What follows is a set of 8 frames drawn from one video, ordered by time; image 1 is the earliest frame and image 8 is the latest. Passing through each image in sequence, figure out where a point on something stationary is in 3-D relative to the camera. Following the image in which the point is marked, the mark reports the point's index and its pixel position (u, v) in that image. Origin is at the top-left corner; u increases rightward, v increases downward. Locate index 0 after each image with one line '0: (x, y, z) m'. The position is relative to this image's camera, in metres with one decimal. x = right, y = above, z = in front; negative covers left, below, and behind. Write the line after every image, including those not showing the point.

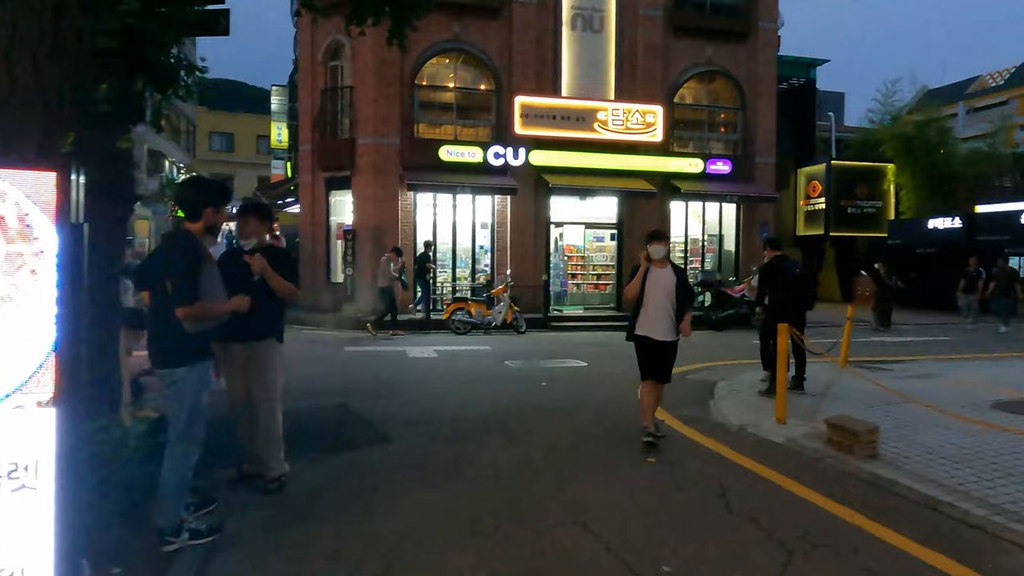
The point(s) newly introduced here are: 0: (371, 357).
0: (-2.6, -1.3, +12.3) m
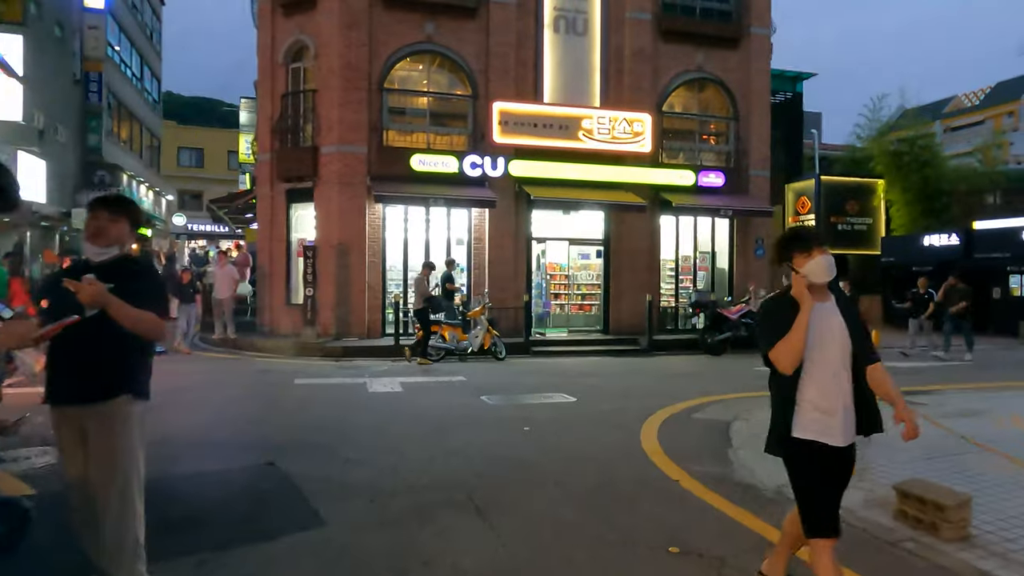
0: (-3.0, -1.6, +10.5) m
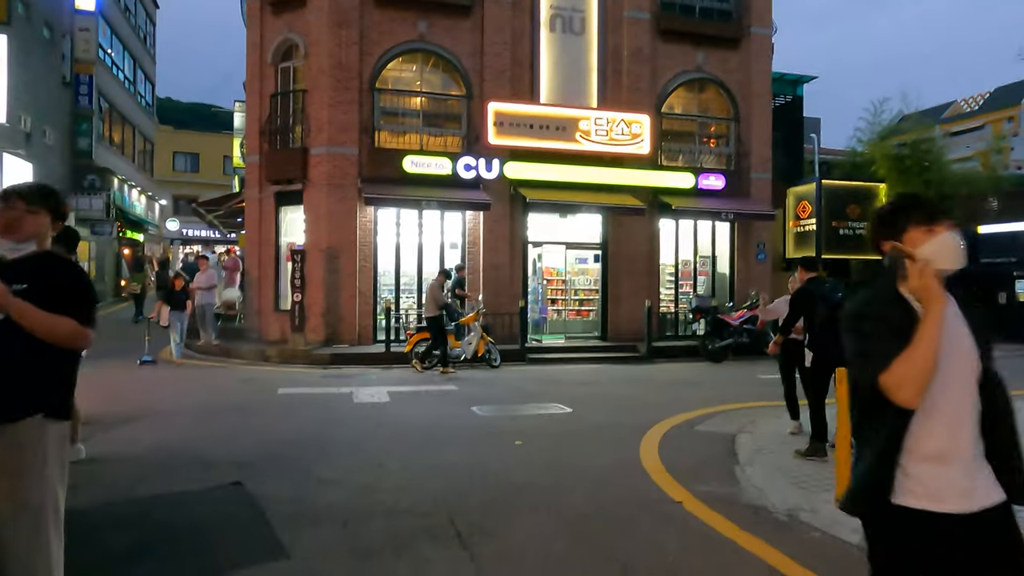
0: (-3.1, -1.7, +10.0) m
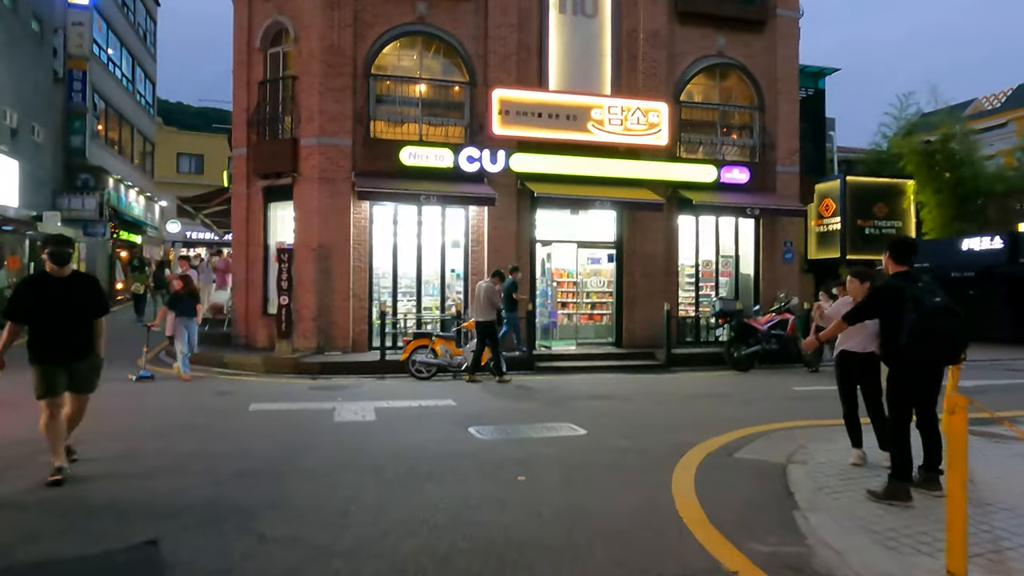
0: (-3.0, -1.7, +8.7) m
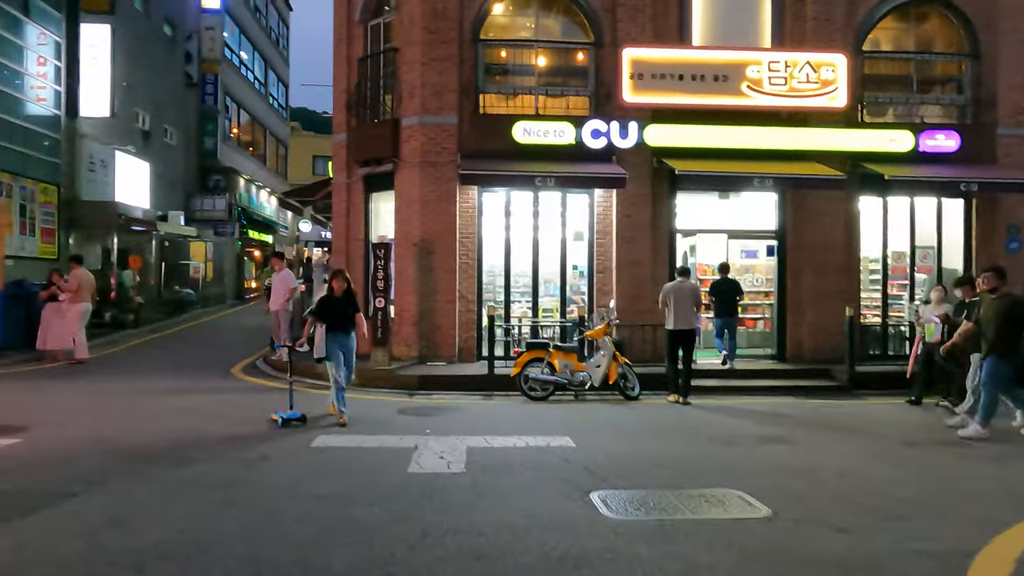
0: (-1.7, -1.8, +6.6) m
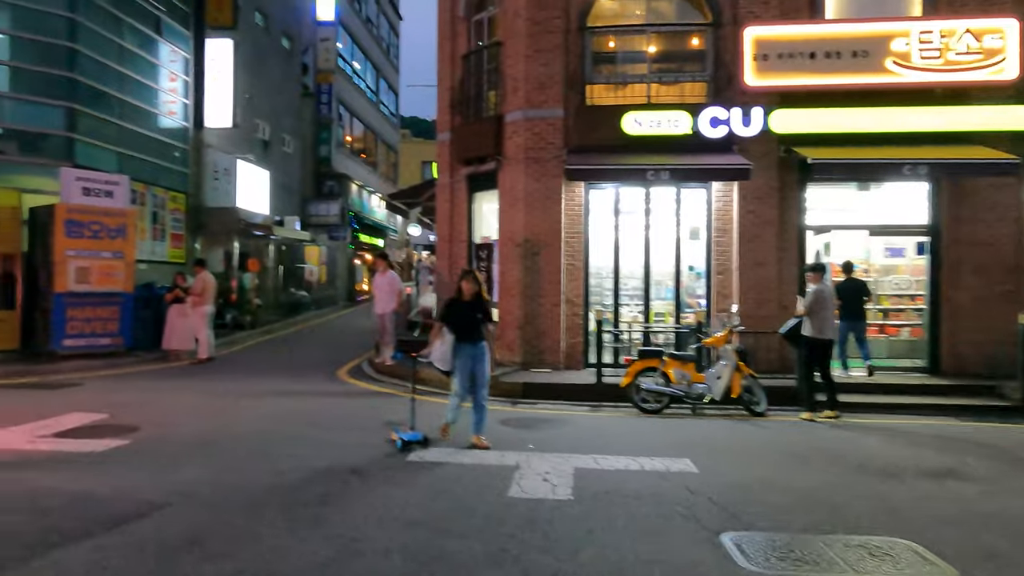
0: (-0.7, -1.8, +6.1) m
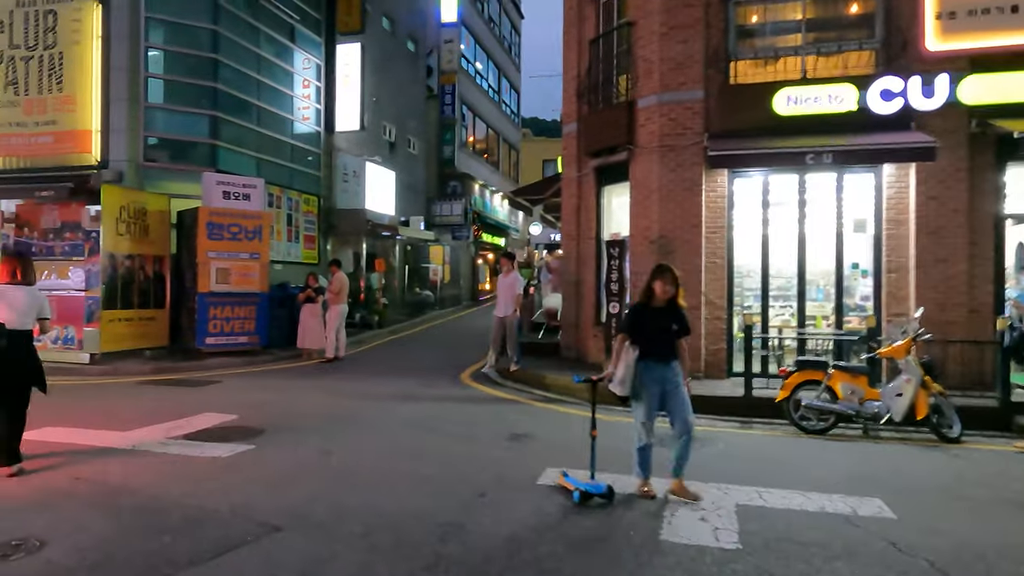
0: (+0.5, -1.8, +5.3) m
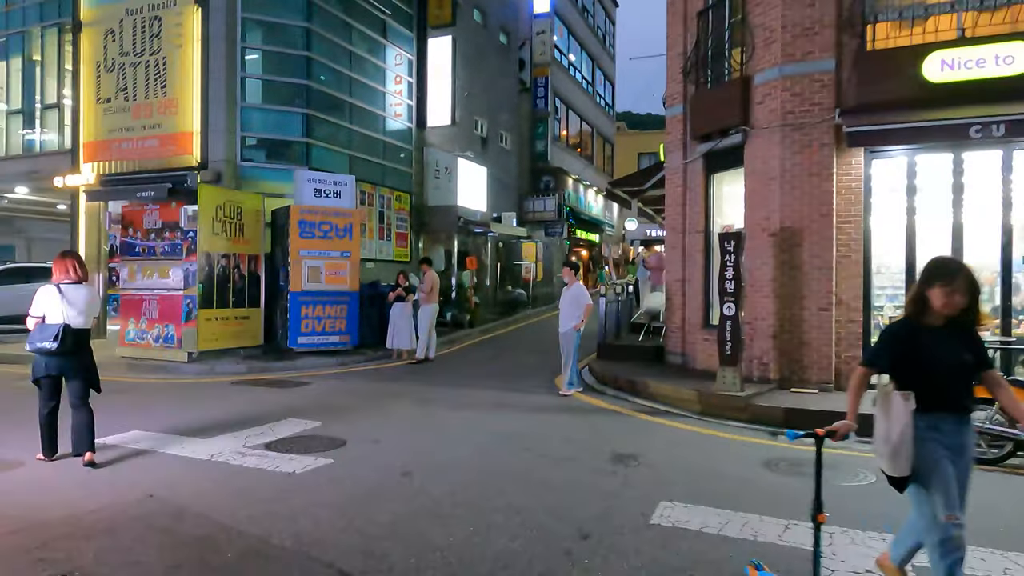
0: (+1.2, -1.8, +4.3) m
